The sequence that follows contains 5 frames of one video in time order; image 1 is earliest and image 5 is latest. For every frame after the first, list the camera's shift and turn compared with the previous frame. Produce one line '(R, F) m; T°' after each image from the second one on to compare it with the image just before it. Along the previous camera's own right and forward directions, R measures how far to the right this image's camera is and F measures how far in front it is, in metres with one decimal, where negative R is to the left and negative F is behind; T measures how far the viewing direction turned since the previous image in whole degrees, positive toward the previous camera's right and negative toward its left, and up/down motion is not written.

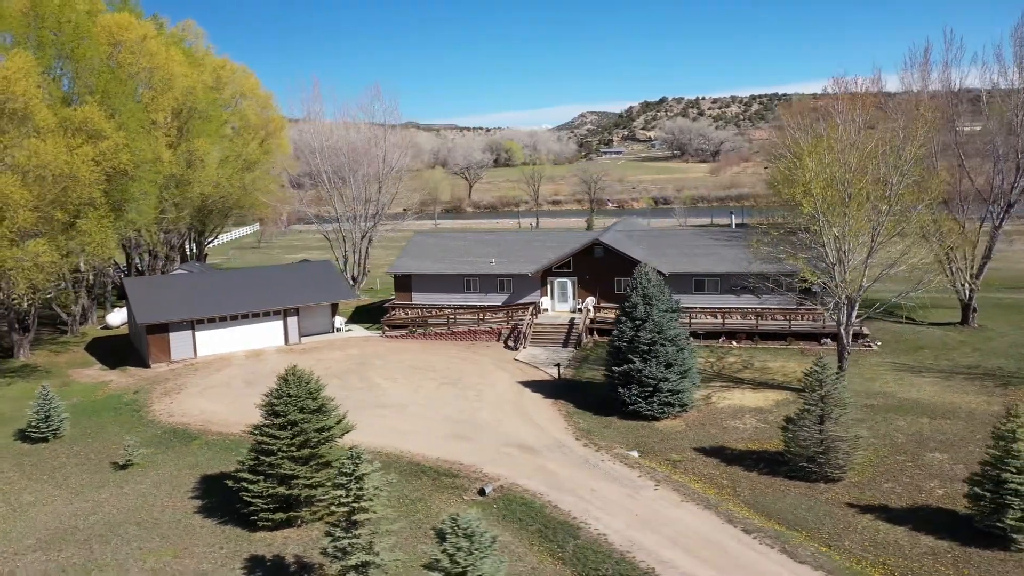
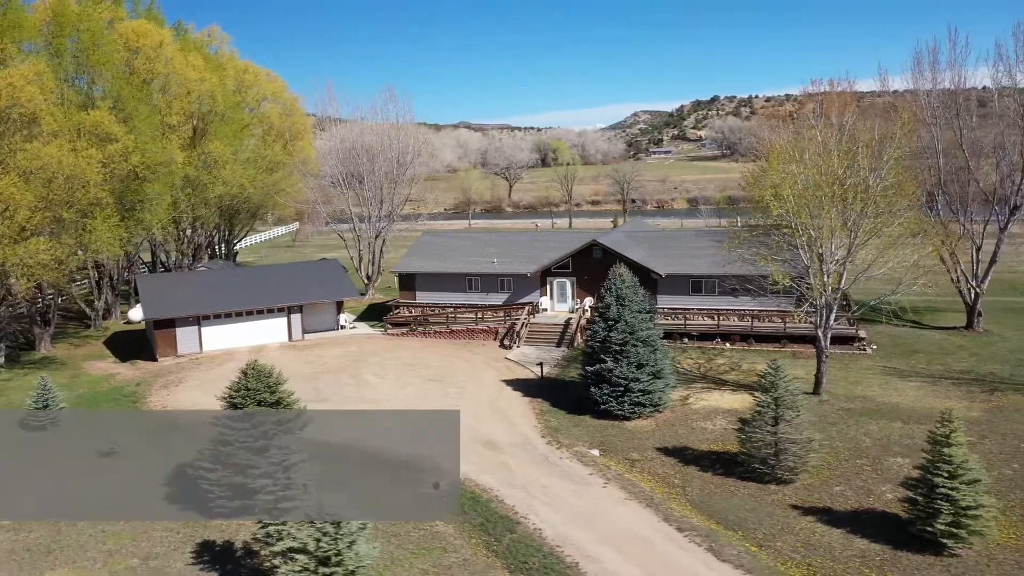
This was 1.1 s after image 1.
(+2.2, -0.3) m; -3°
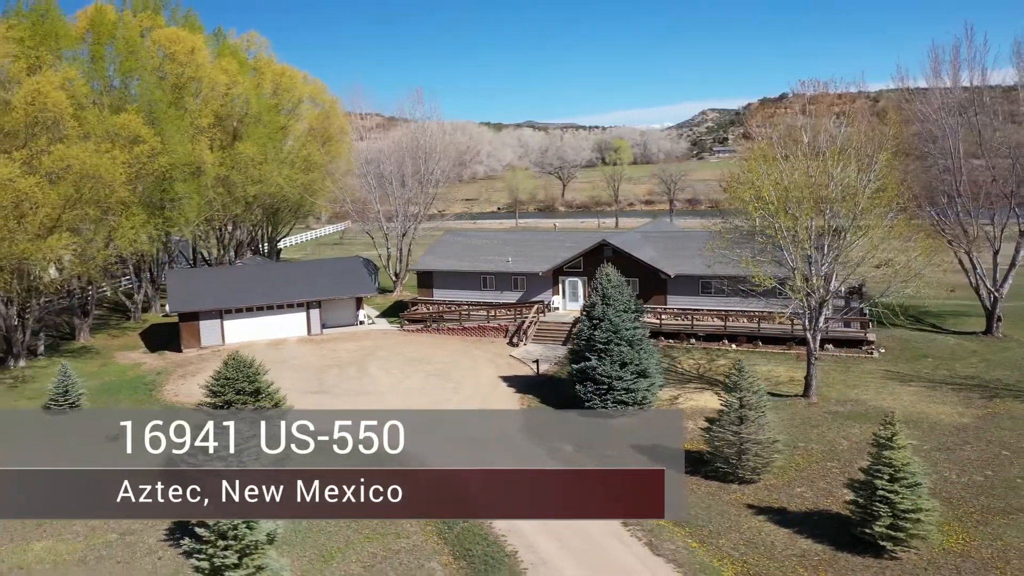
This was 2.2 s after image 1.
(+2.2, -0.4) m; -4°
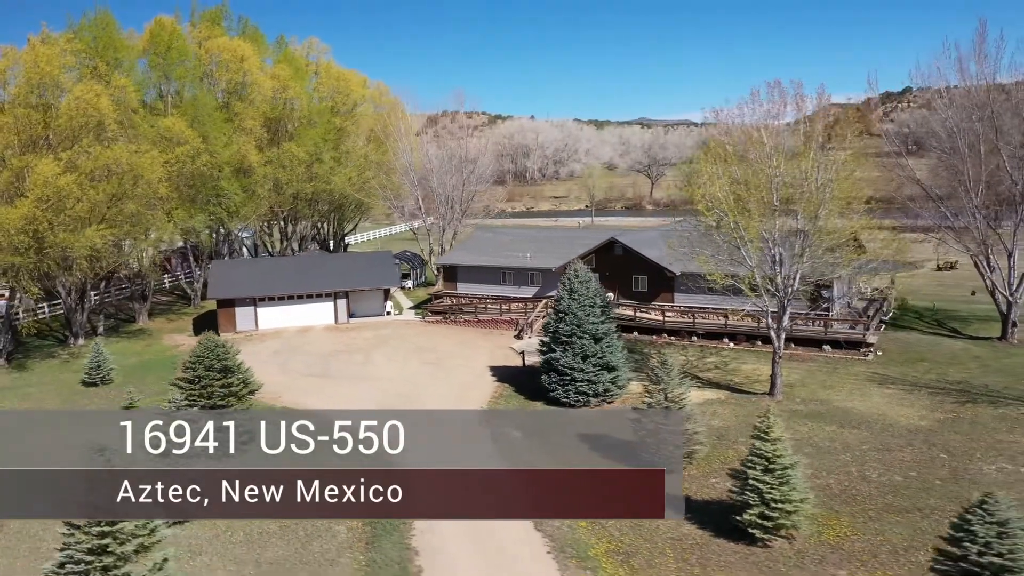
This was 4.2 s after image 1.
(+4.0, -1.0) m; -7°
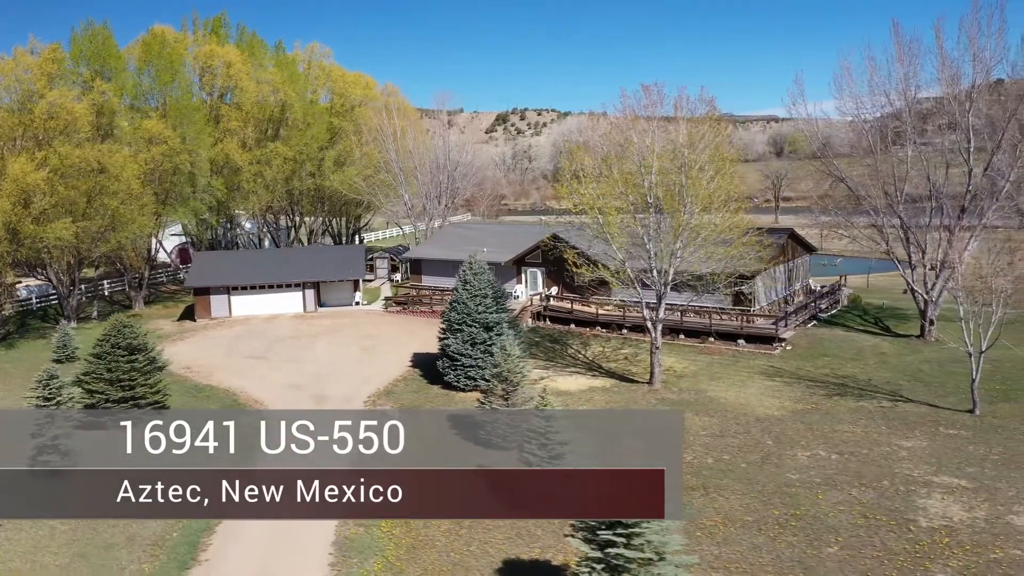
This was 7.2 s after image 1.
(+5.6, -1.3) m; -4°
